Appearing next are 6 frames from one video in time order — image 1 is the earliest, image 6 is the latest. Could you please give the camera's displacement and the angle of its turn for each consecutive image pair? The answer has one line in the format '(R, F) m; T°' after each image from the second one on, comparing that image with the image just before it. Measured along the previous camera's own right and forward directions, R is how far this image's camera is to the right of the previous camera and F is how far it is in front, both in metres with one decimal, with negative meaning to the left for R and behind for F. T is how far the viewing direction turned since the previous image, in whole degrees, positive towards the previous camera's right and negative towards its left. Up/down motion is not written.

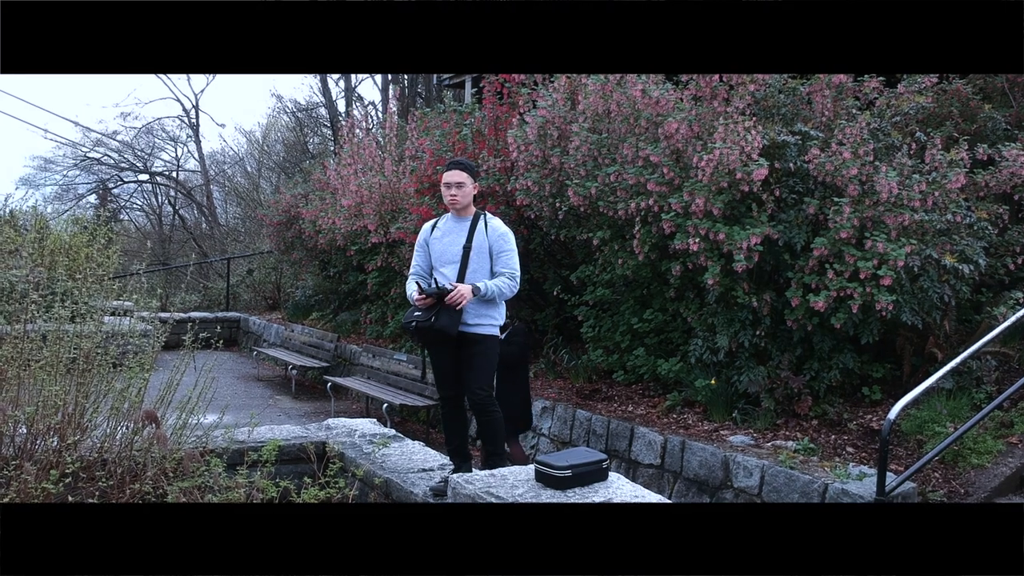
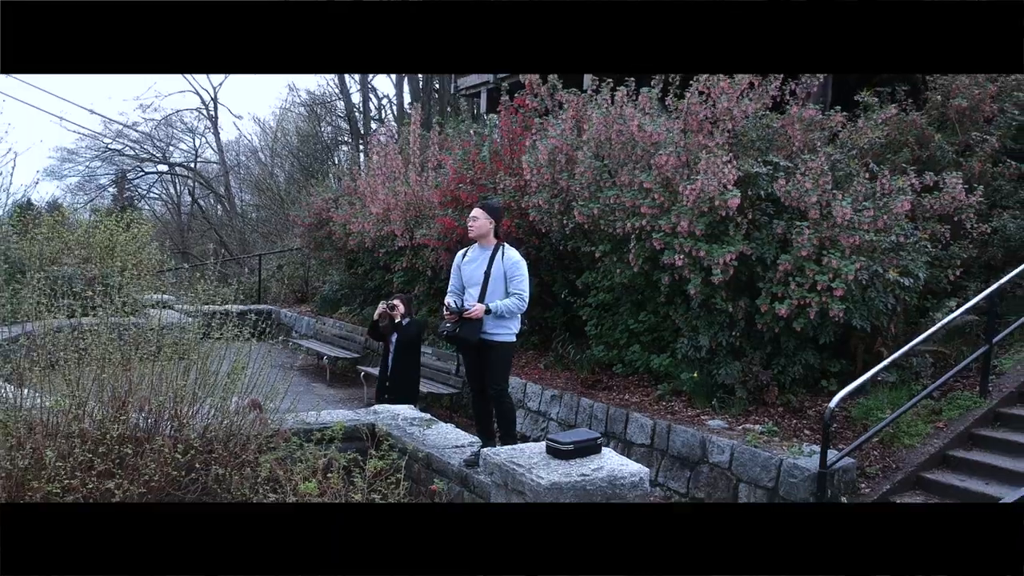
(0.0, -0.9) m; -1°
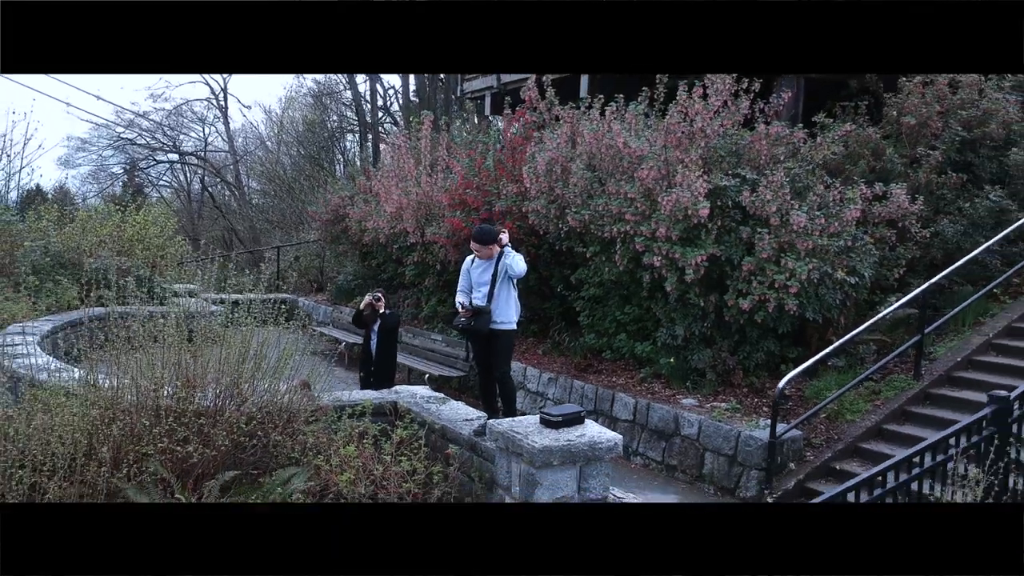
(0.0, -0.9) m; 0°
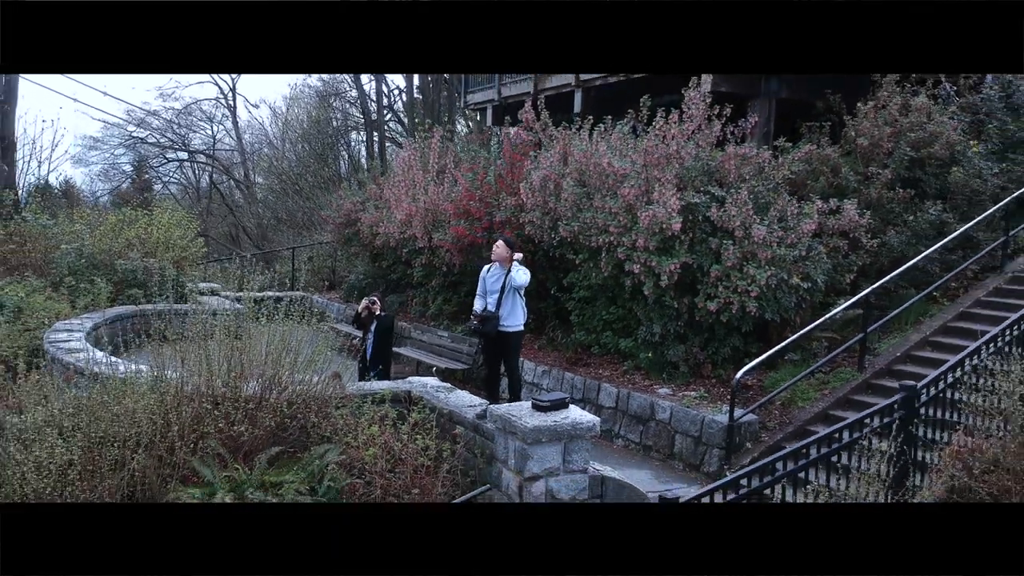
(0.0, -1.0) m; 0°
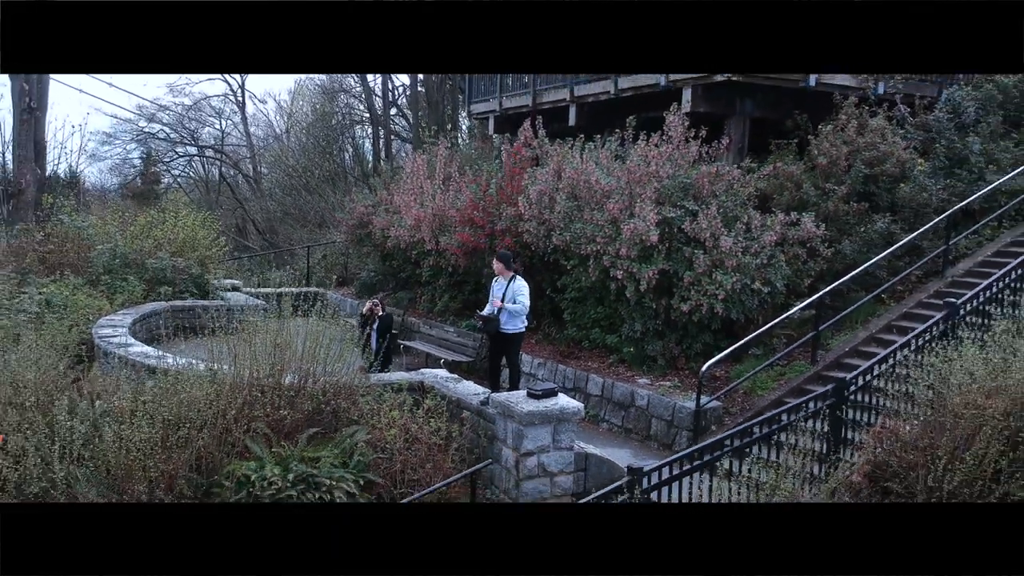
(0.0, -1.1) m; 0°
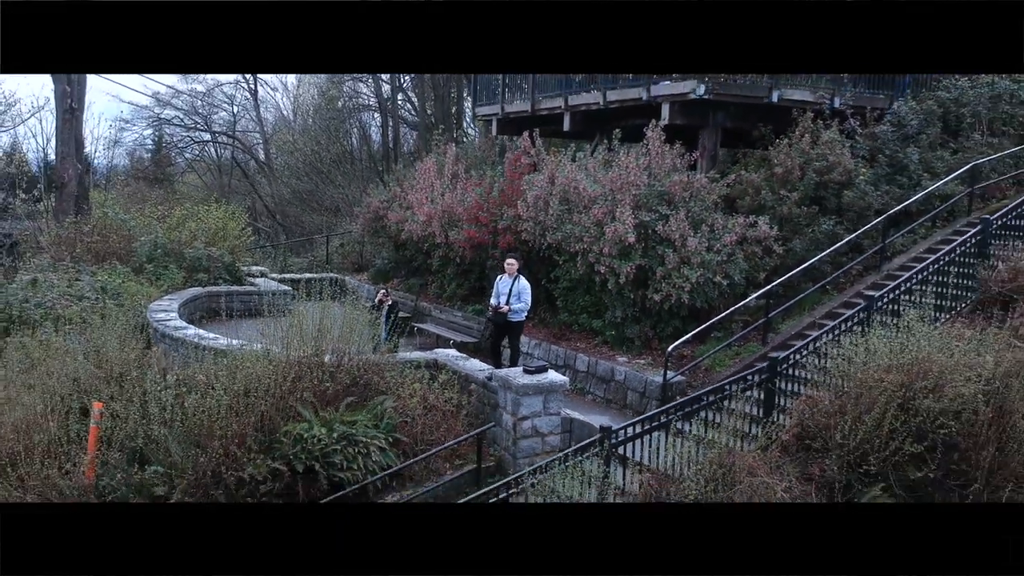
(0.0, -1.6) m; 0°
